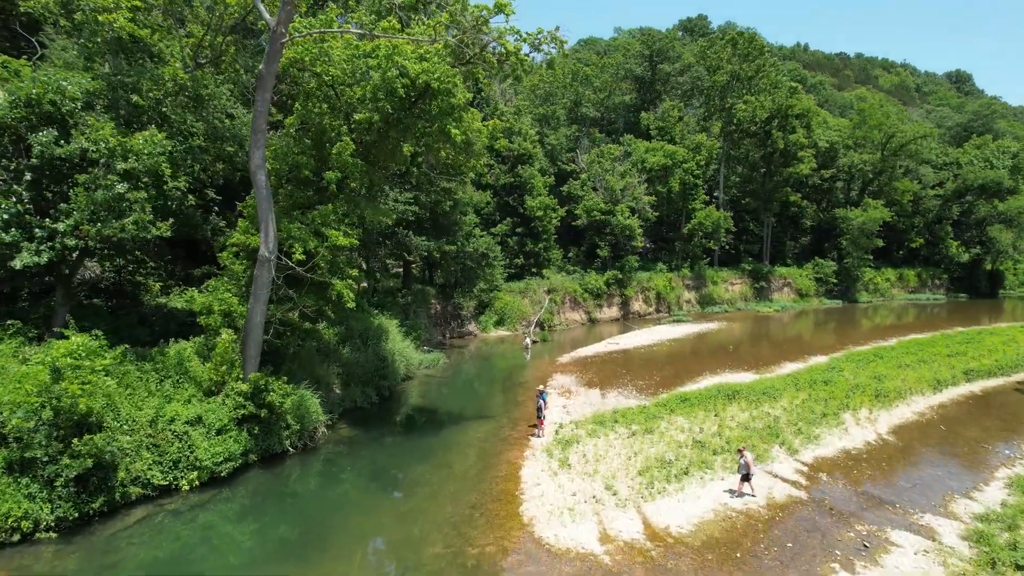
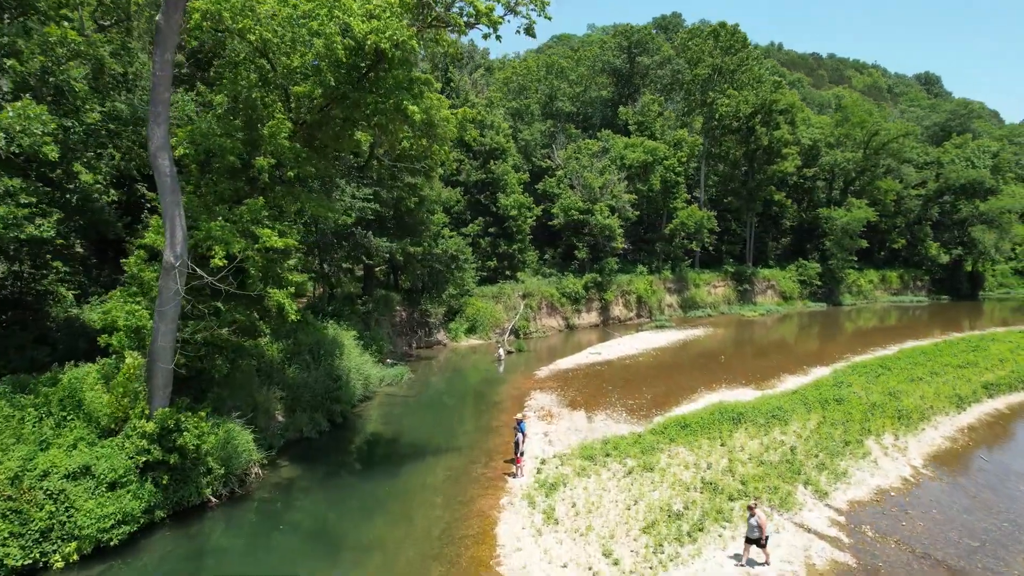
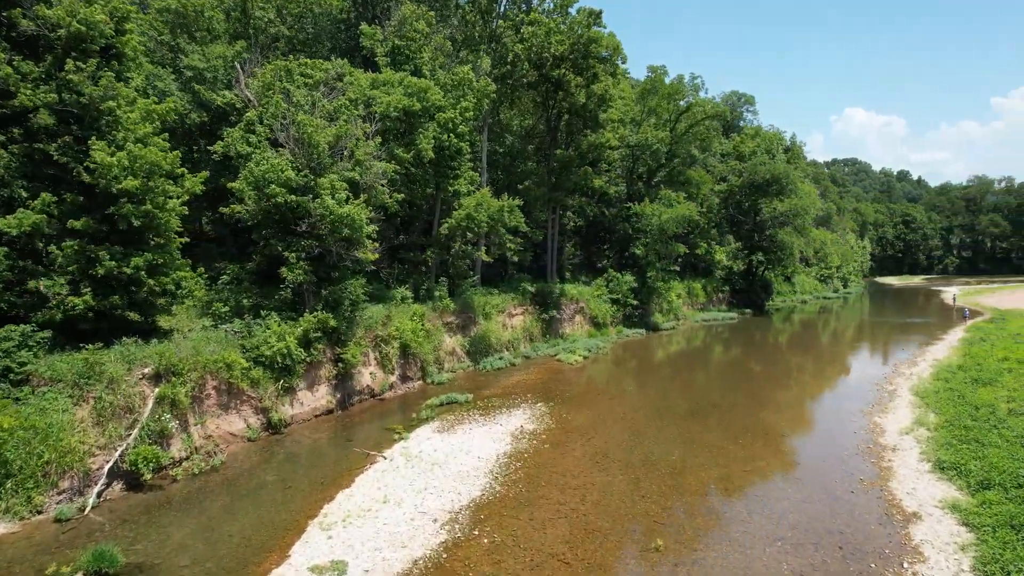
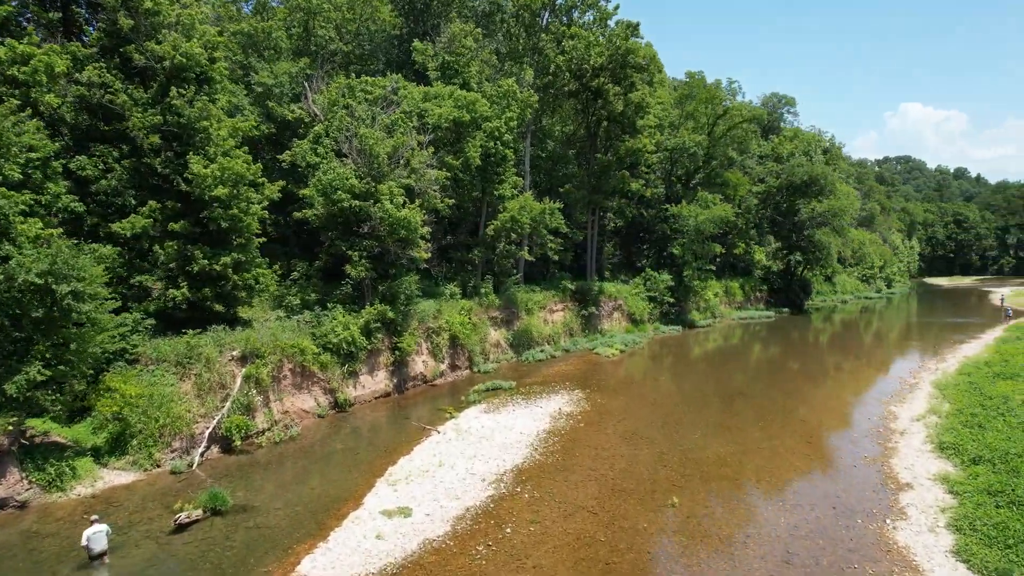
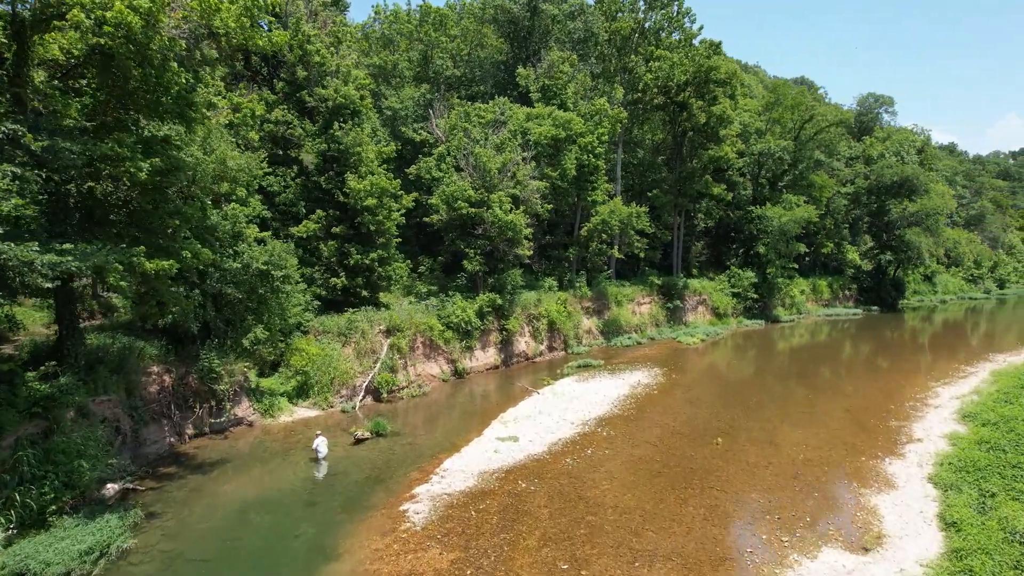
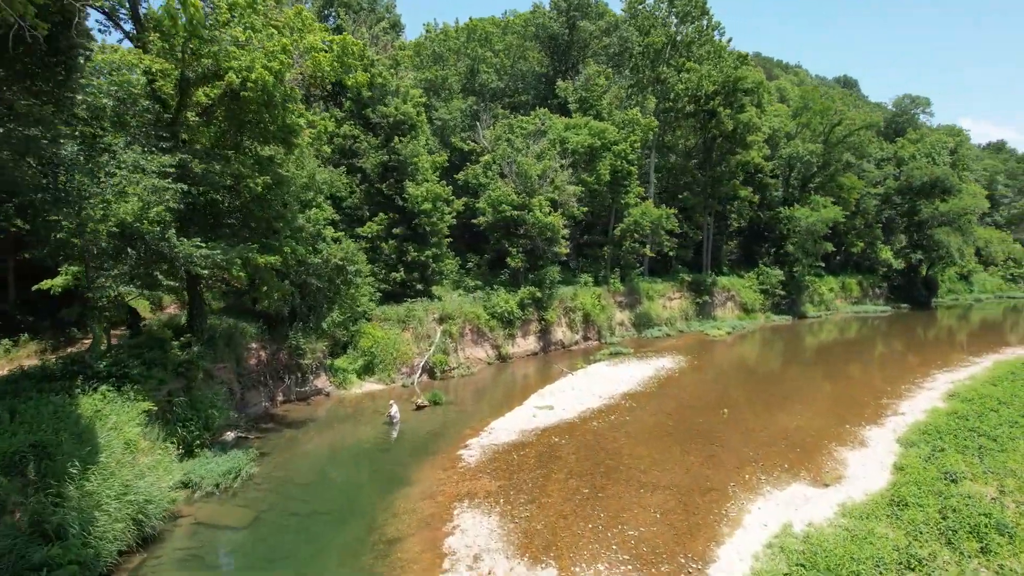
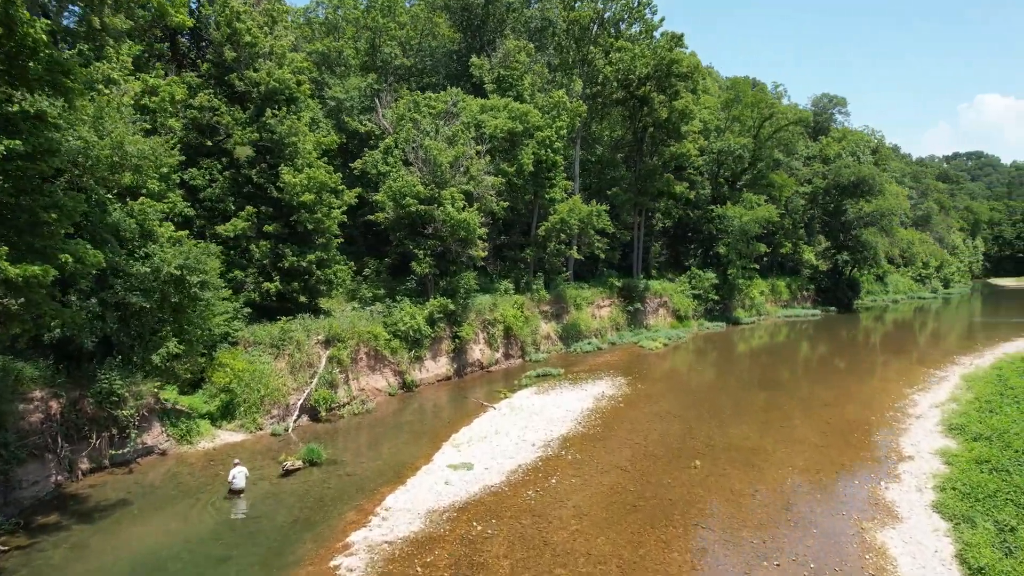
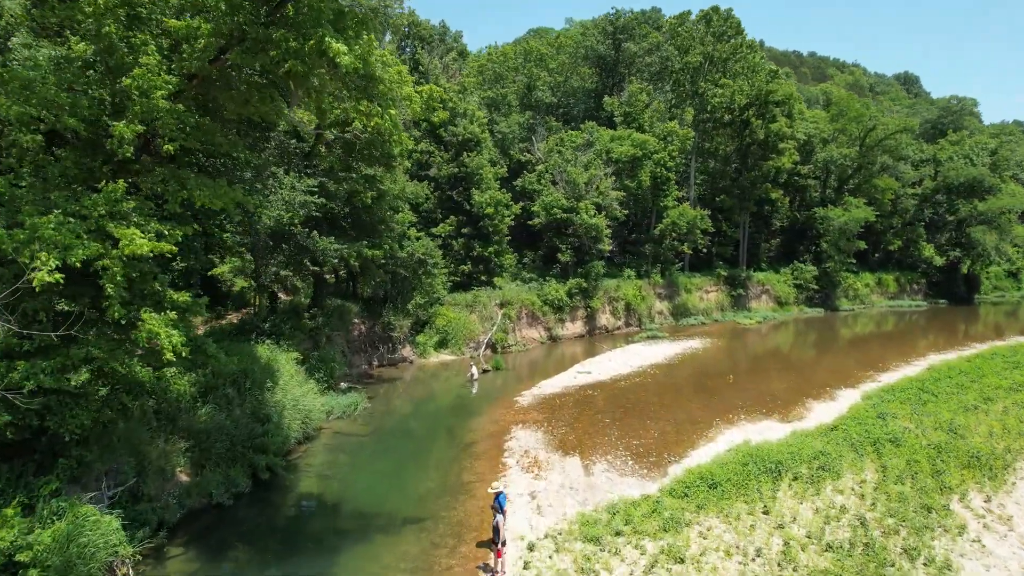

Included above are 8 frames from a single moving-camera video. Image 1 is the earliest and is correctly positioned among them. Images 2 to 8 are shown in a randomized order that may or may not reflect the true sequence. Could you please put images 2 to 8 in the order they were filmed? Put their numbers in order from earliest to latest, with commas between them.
2, 8, 6, 5, 7, 4, 3
